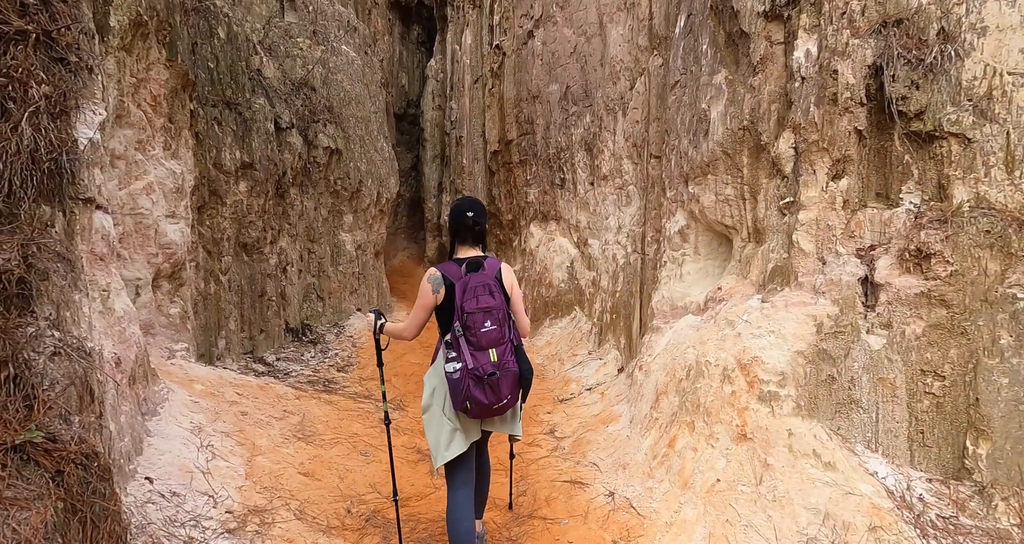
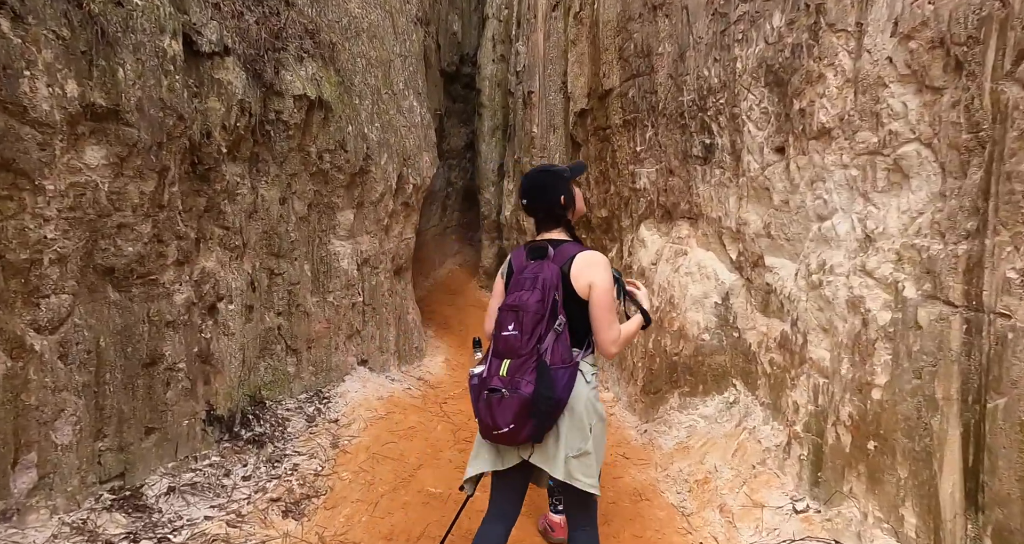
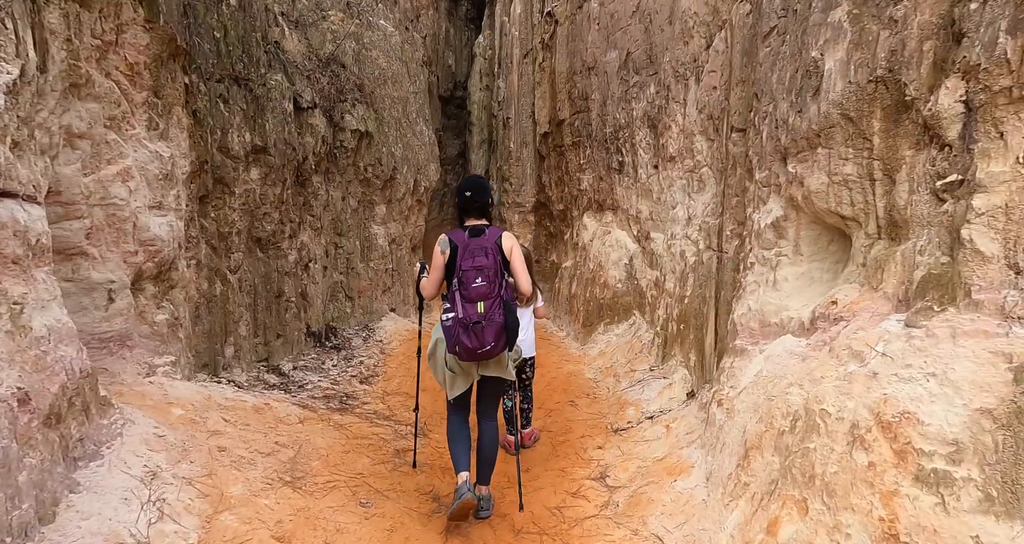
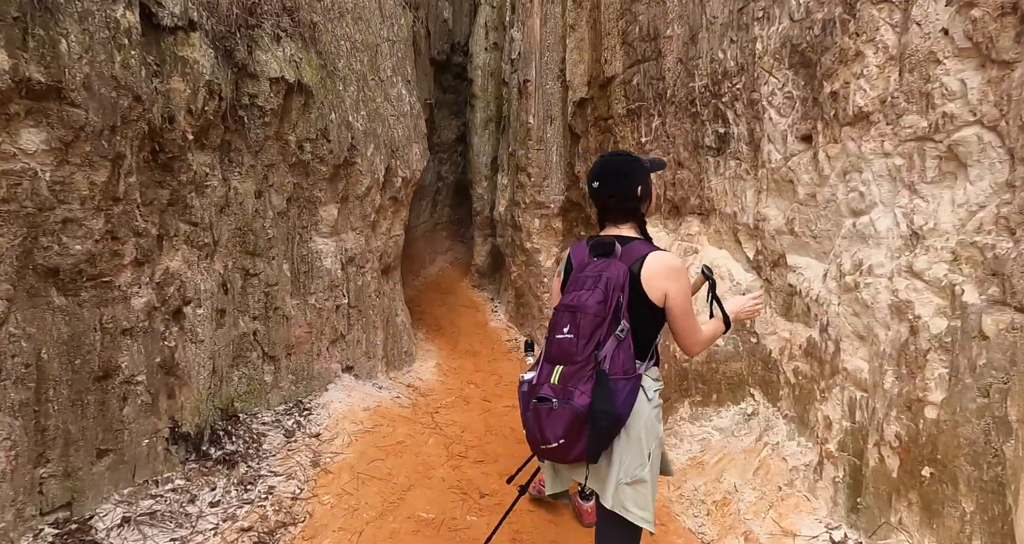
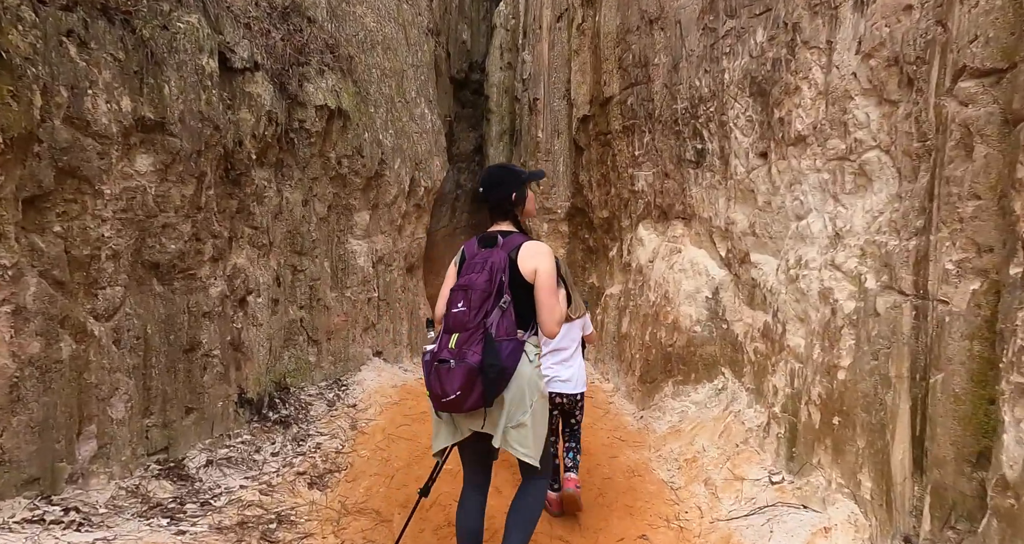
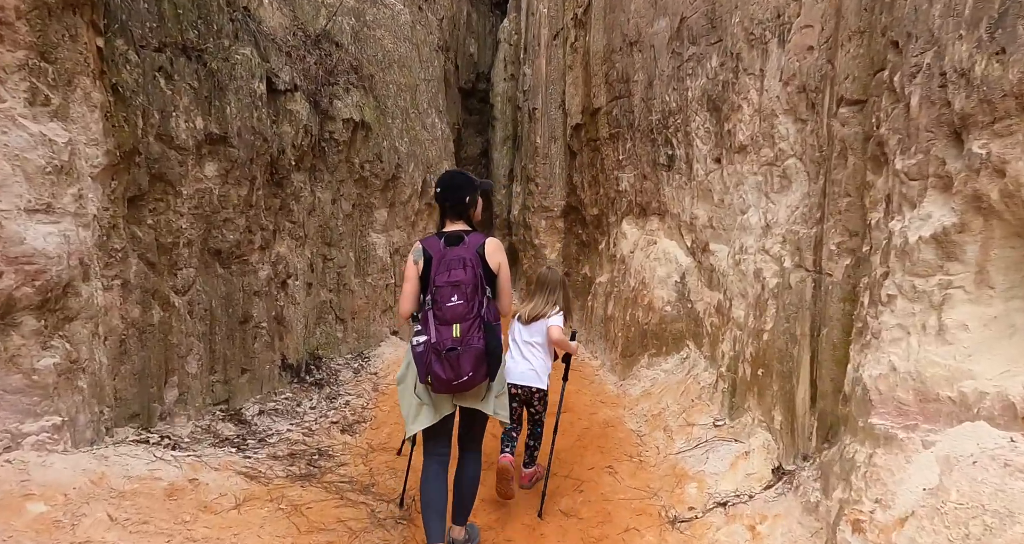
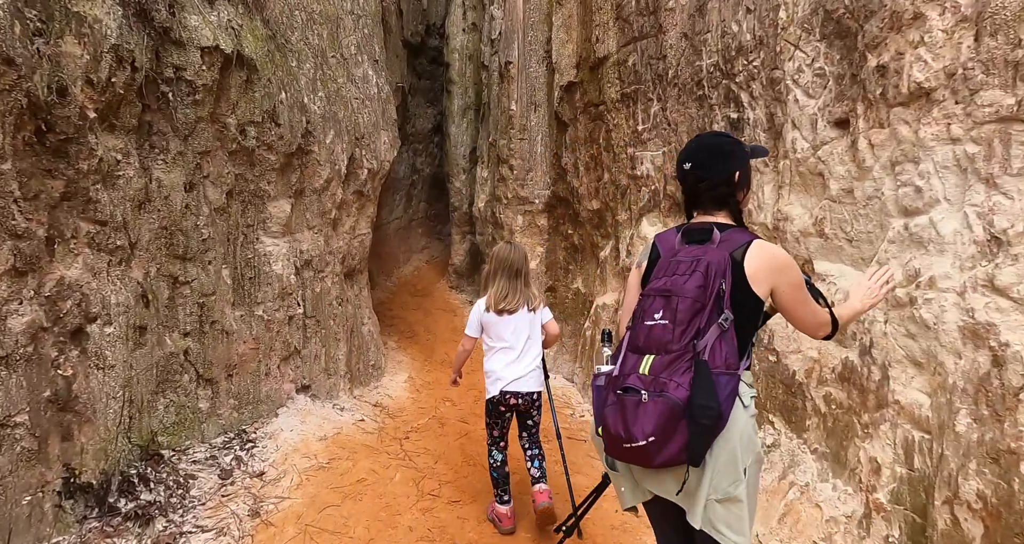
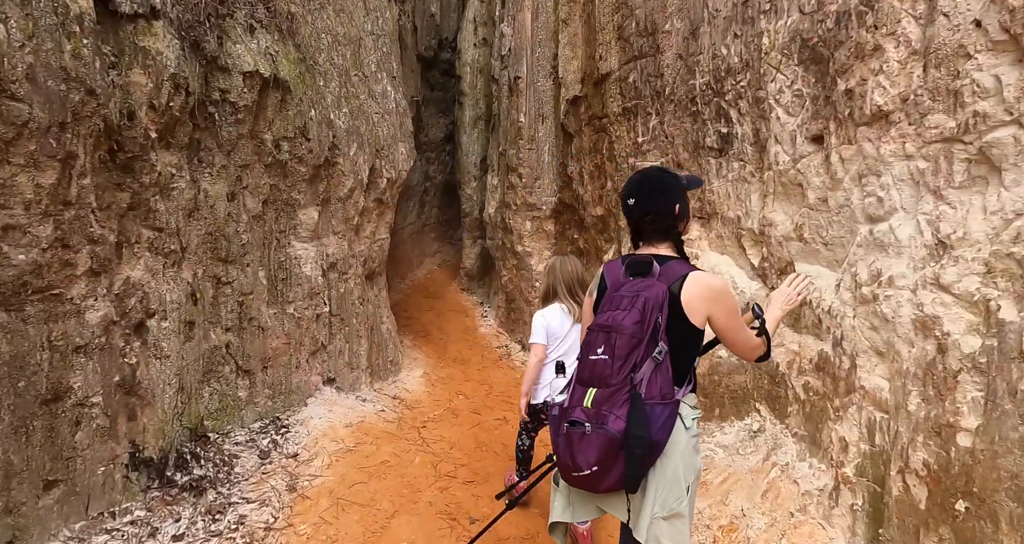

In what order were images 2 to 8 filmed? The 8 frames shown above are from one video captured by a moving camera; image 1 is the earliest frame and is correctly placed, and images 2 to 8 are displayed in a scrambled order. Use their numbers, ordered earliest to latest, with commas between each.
3, 6, 5, 2, 4, 8, 7
